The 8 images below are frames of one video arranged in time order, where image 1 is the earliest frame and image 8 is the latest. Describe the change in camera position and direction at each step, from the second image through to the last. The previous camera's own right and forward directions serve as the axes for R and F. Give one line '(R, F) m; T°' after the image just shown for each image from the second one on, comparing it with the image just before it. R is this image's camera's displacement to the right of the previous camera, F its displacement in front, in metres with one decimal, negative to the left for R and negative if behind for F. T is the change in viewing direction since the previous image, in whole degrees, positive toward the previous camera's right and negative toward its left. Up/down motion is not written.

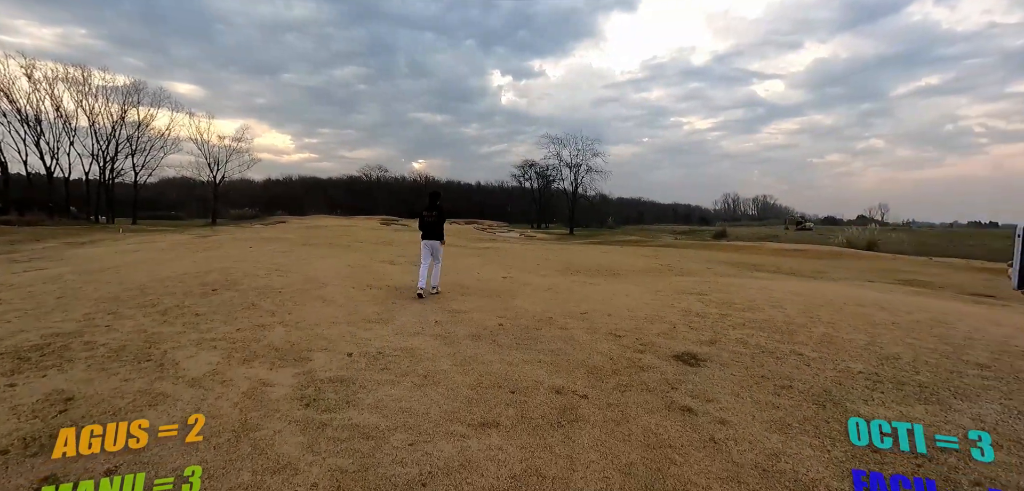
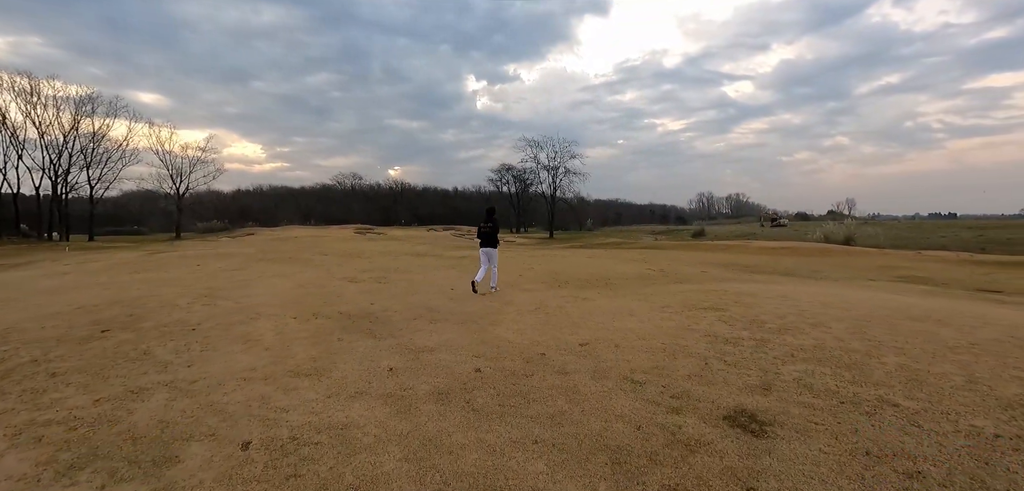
(0.0, +1.6) m; +3°
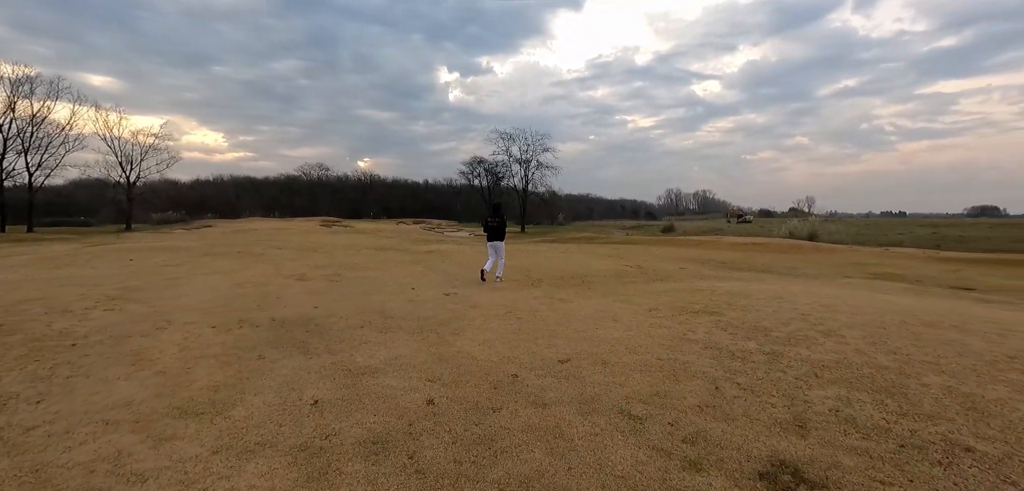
(+0.1, +1.1) m; +3°
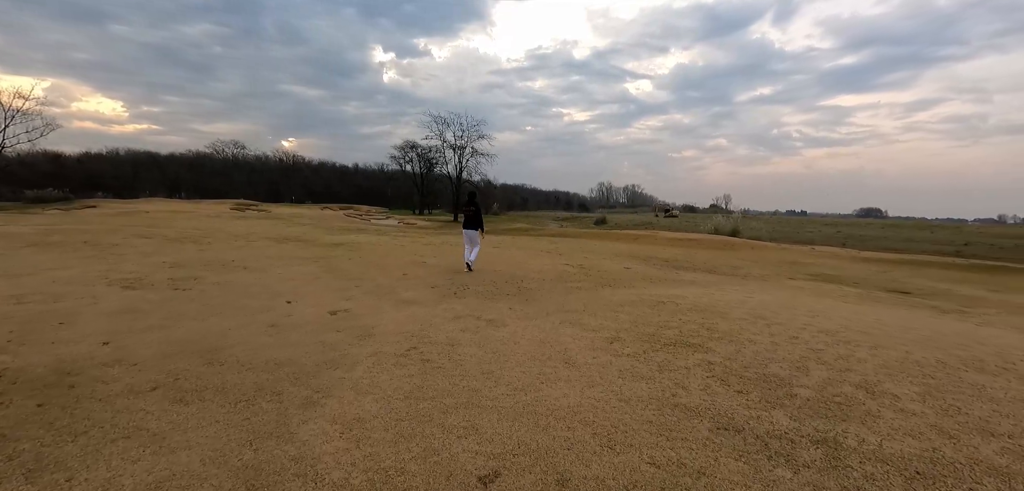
(+0.3, +2.1) m; +8°
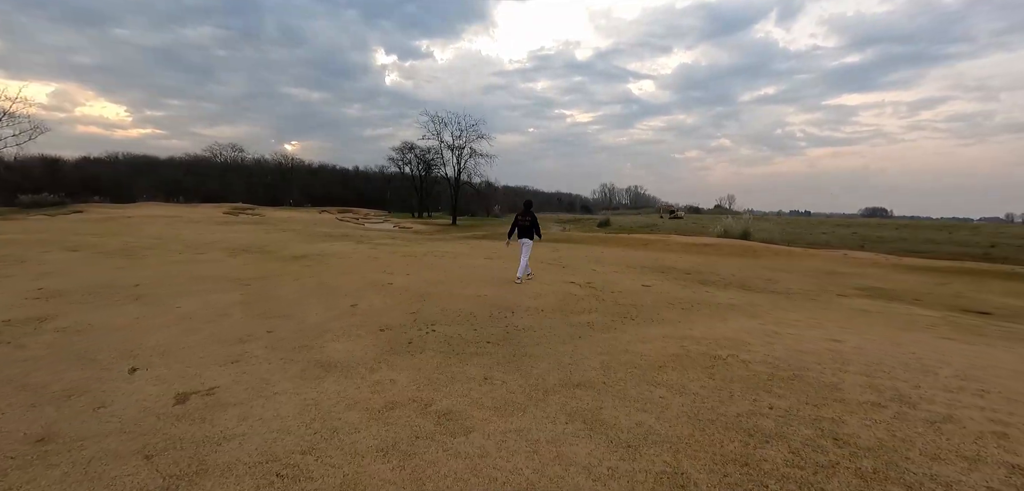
(+0.3, +2.6) m; 0°
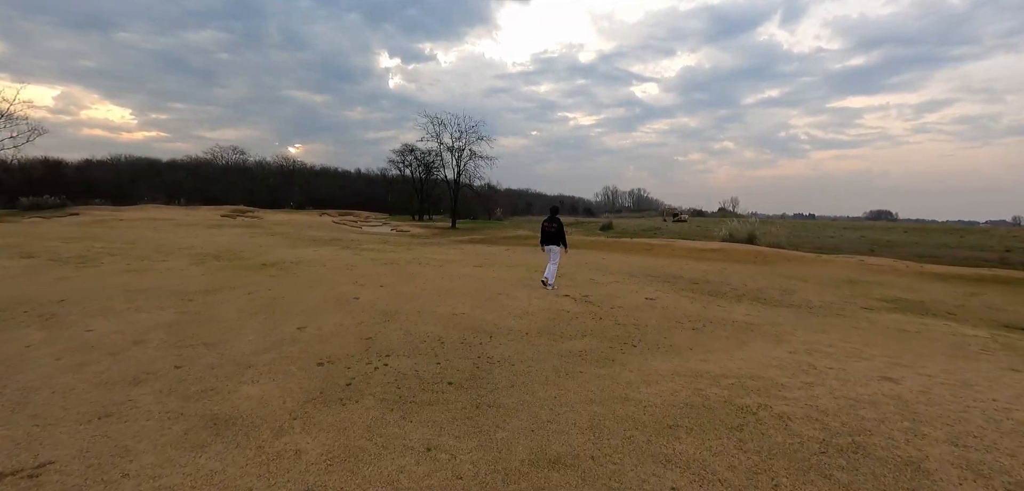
(+0.3, +1.2) m; 0°
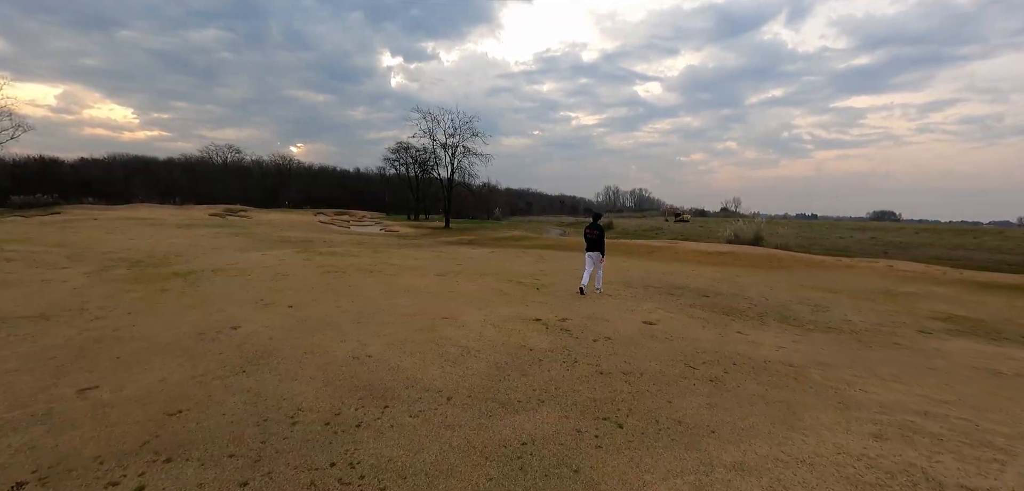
(+0.8, +2.3) m; 0°
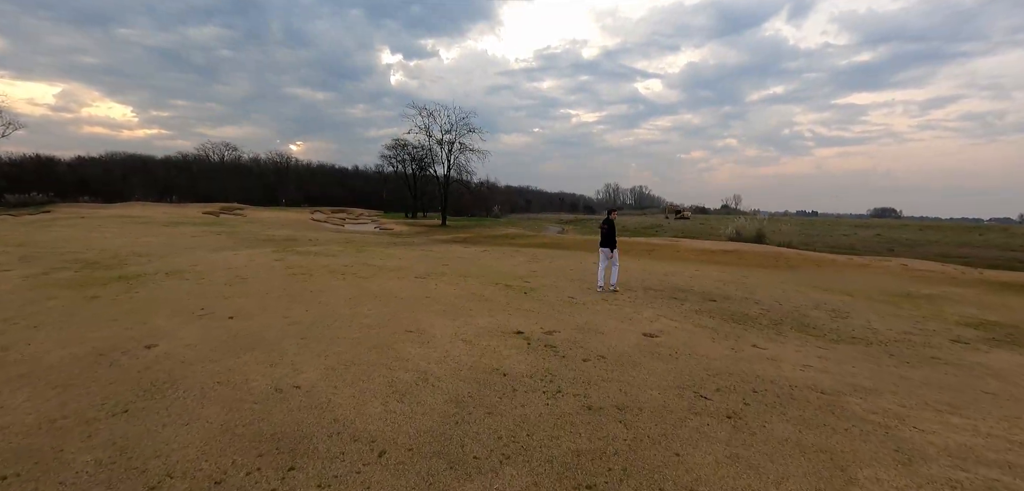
(+0.3, +1.0) m; 0°
